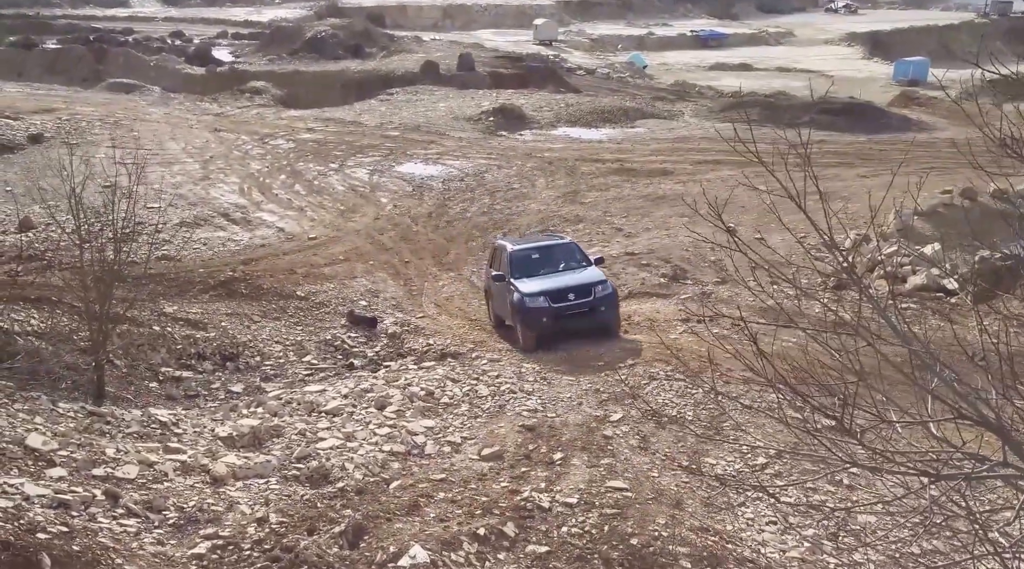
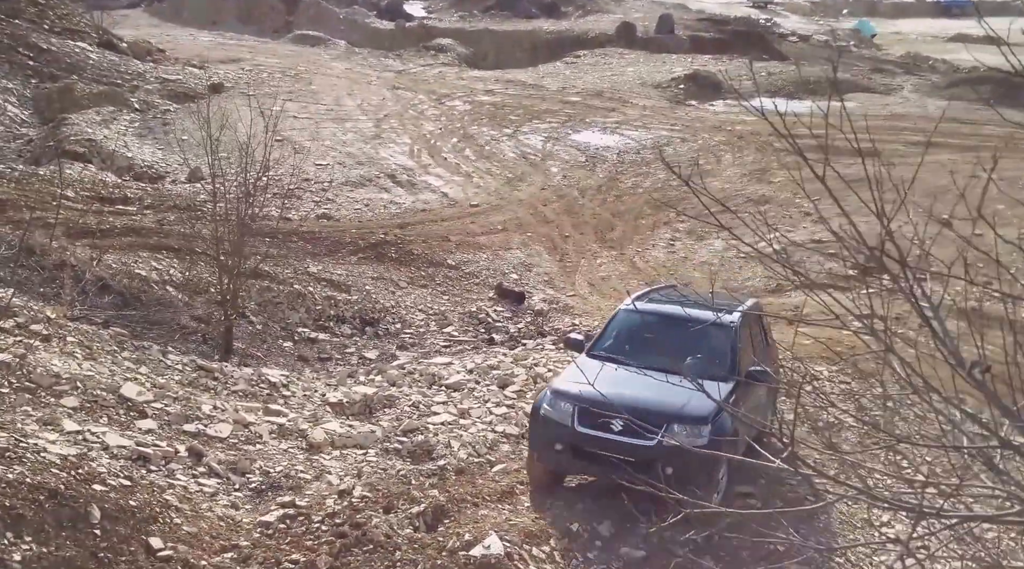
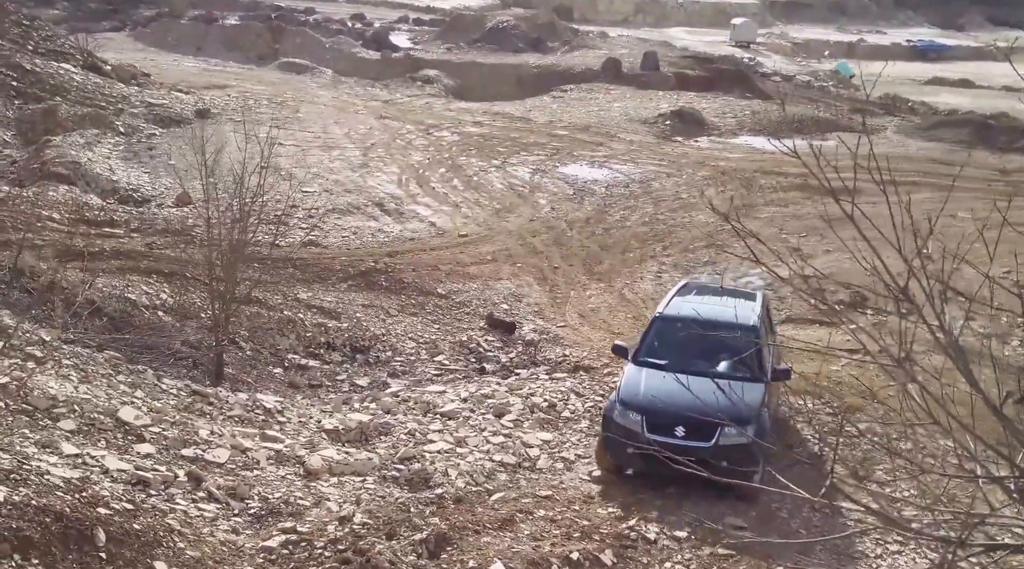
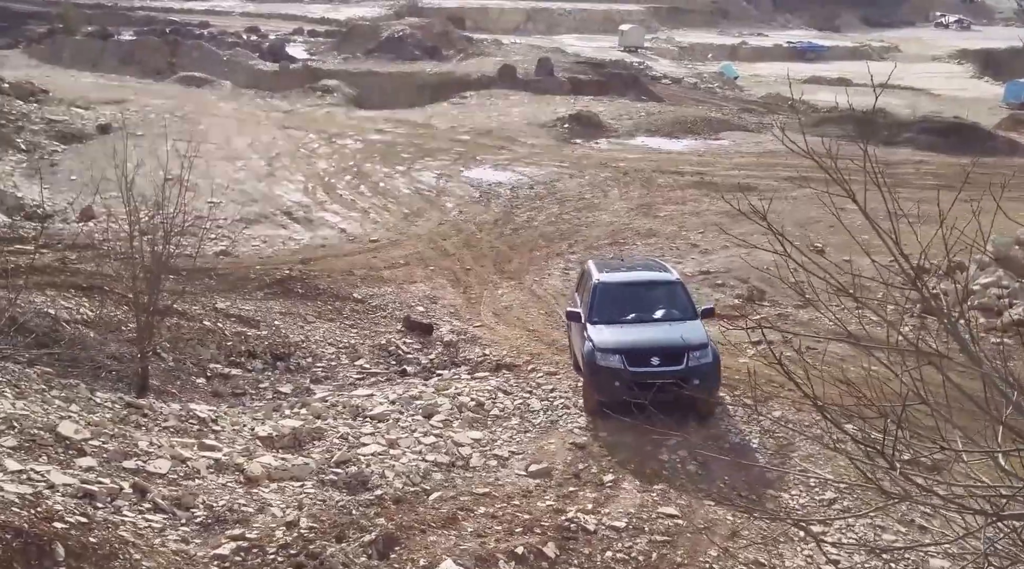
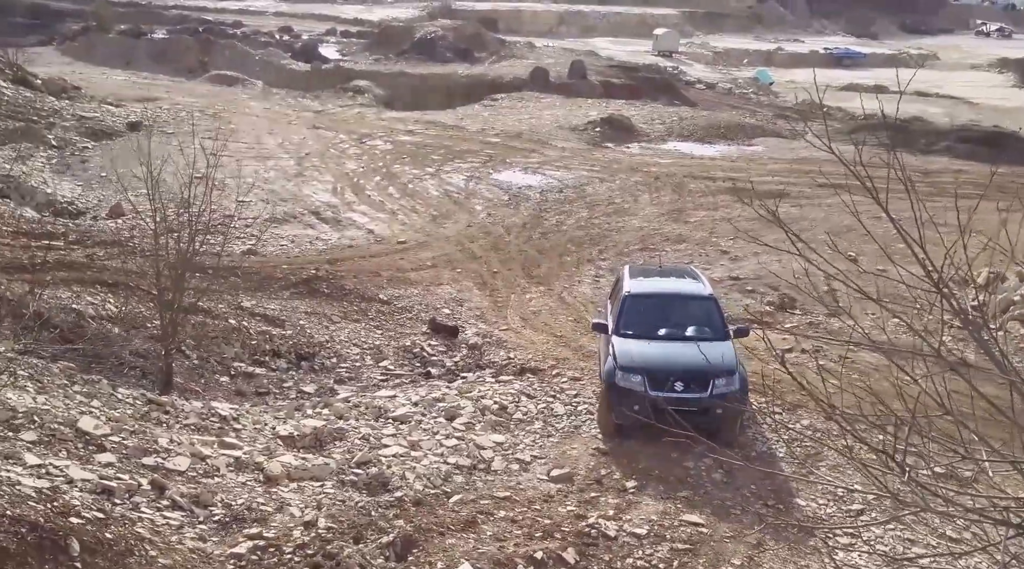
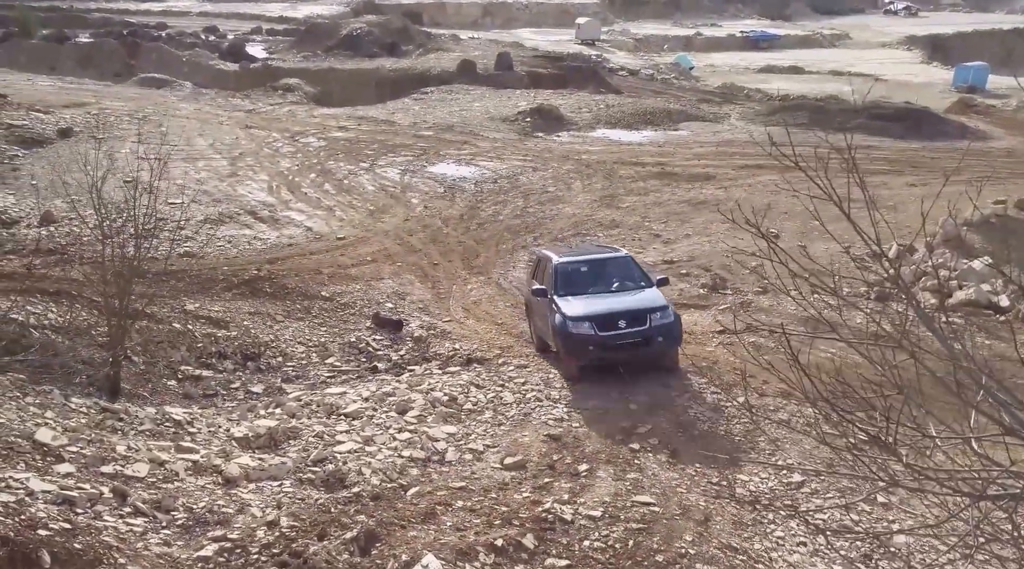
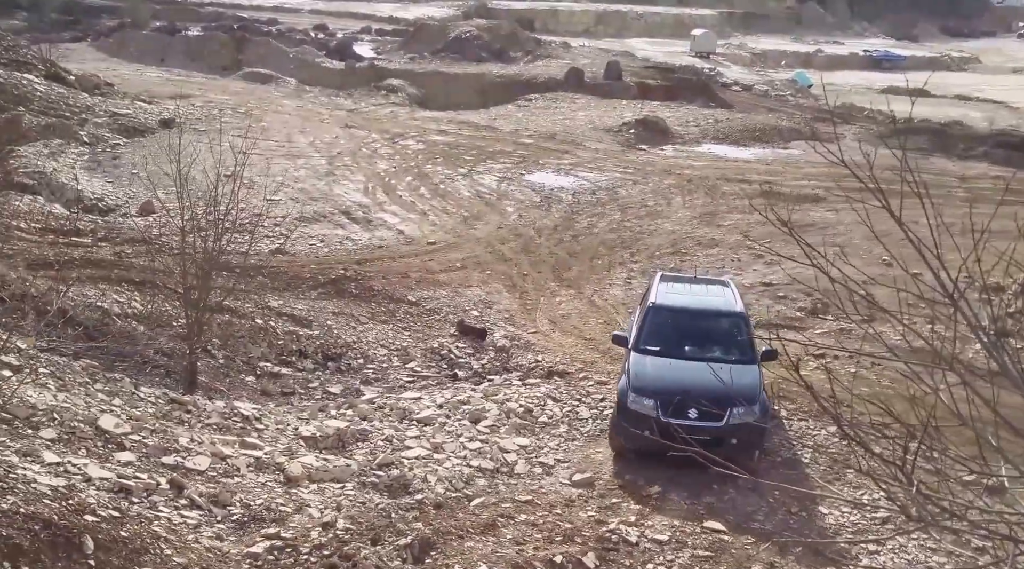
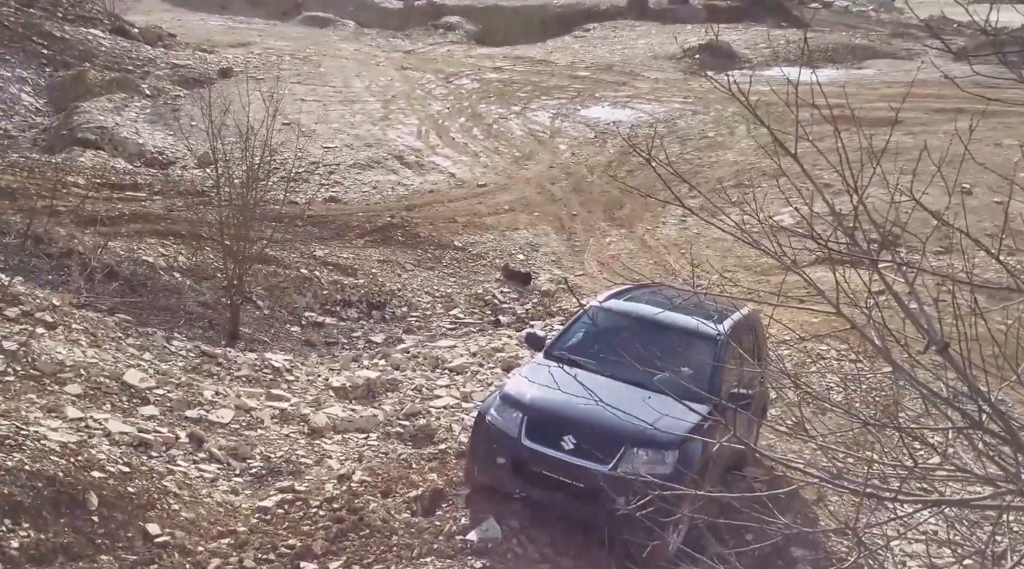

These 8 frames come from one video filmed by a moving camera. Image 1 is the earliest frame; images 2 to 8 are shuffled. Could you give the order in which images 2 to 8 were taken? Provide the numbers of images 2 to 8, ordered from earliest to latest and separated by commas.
6, 4, 5, 7, 3, 2, 8
